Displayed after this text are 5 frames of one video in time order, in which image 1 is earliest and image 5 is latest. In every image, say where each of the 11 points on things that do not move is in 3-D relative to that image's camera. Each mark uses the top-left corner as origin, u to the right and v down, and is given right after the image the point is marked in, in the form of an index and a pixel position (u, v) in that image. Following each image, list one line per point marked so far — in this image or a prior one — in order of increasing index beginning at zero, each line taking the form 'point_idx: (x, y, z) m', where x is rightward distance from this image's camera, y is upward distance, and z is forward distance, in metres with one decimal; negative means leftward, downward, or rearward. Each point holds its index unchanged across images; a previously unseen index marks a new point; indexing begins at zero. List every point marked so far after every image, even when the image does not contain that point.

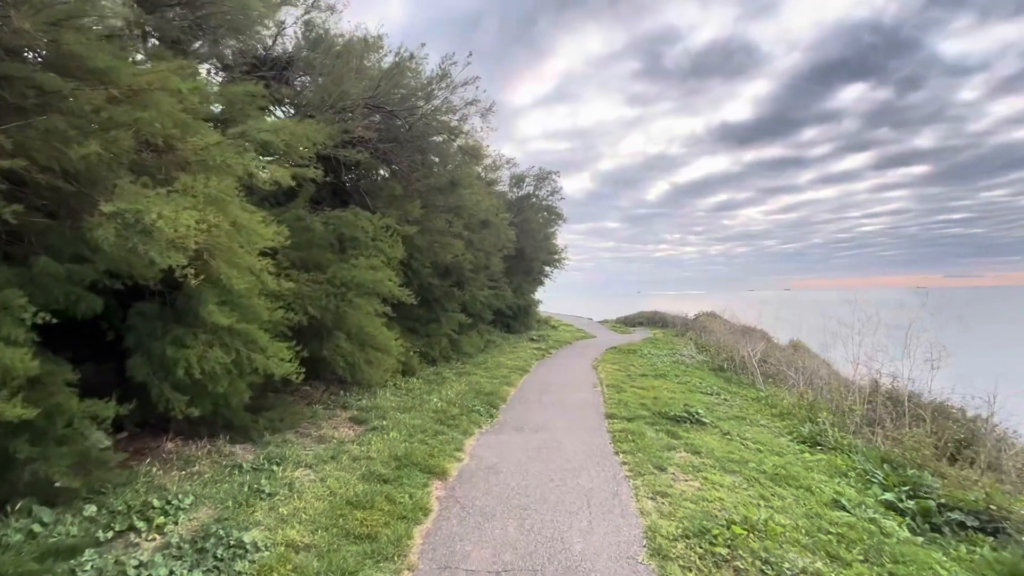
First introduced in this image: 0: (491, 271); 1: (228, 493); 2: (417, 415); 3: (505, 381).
0: (-0.8, +0.6, +17.3) m
1: (-3.0, -2.2, +5.1) m
2: (-1.7, -2.3, +8.7) m
3: (-0.2, -2.5, +12.6) m
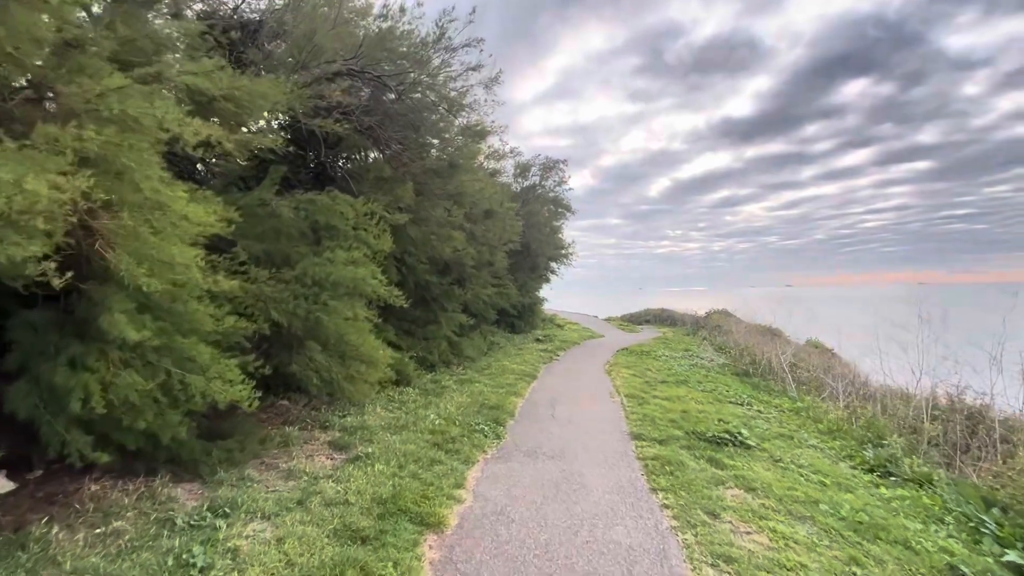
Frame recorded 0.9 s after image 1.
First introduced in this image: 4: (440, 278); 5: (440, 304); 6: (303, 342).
0: (-0.6, +0.7, +16.0) m
1: (-2.9, -2.2, +3.8) m
2: (-1.6, -2.3, +7.3) m
3: (0.0, -2.4, +11.2) m
4: (-2.0, +0.3, +13.2) m
5: (-2.1, -0.5, +13.5) m
6: (-2.6, -0.7, +6.1) m
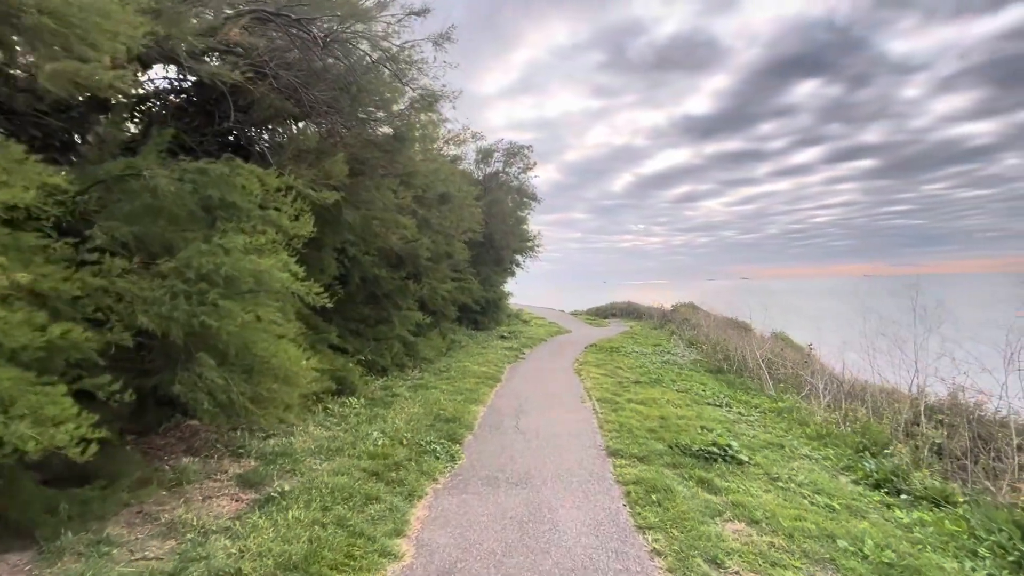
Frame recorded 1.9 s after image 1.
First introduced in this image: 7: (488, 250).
0: (-1.8, +0.9, +14.7) m
1: (-3.2, -2.2, +2.3) m
2: (-2.1, -2.2, +6.0) m
3: (-0.8, -2.3, +10.0) m
4: (-3.0, +0.4, +11.8) m
5: (-3.1, -0.4, +12.1) m
6: (-3.1, -0.6, +4.7) m
7: (-1.0, +1.5, +19.1) m
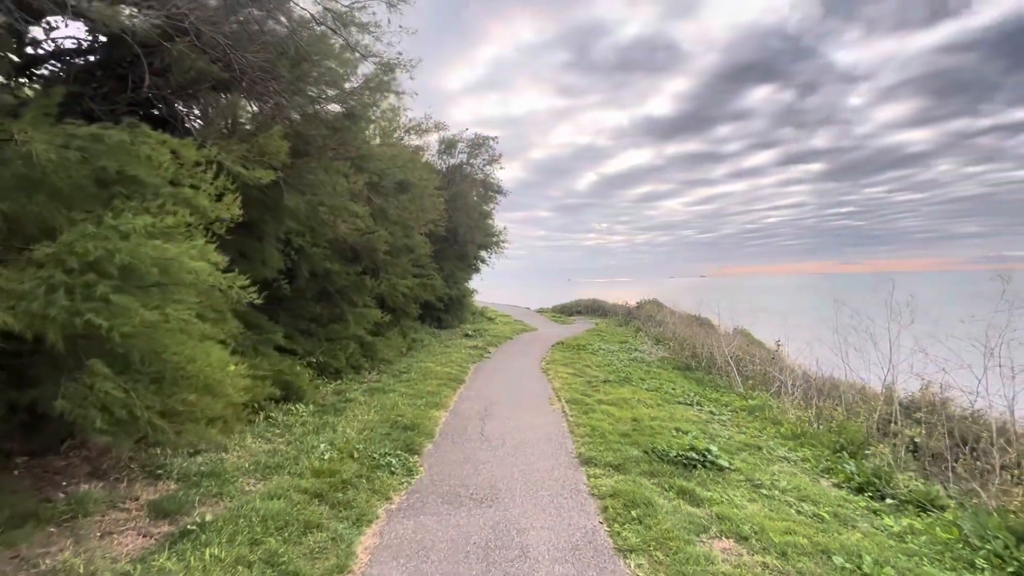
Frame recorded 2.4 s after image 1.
0: (-2.8, +1.0, +13.9) m
1: (-3.3, -2.1, +1.5) m
2: (-2.5, -2.2, +5.2) m
3: (-1.5, -2.2, +9.3) m
4: (-3.8, +0.5, +10.9) m
5: (-3.9, -0.3, +11.2) m
6: (-3.4, -0.6, +3.8) m
7: (-2.3, +1.6, +18.4) m
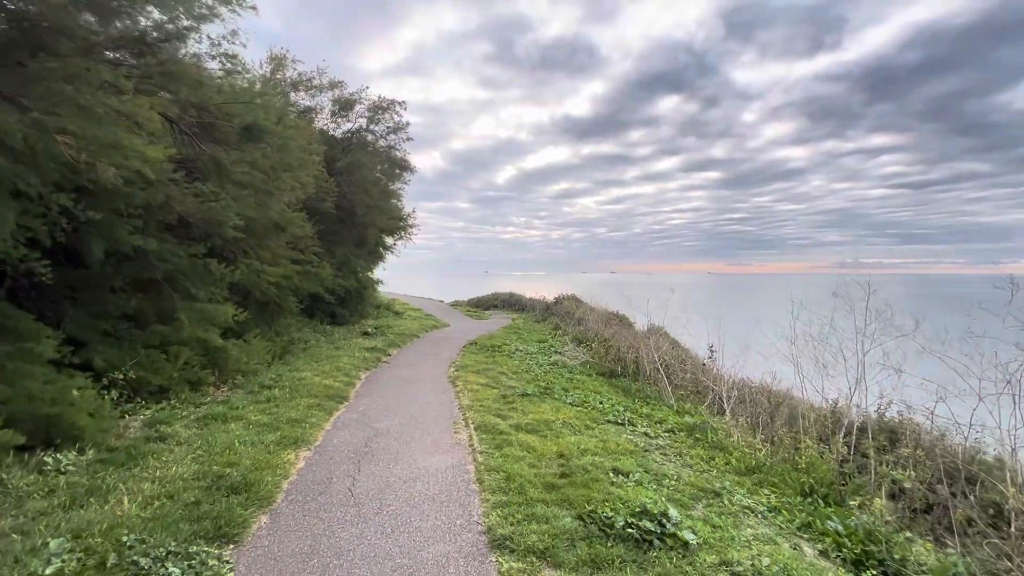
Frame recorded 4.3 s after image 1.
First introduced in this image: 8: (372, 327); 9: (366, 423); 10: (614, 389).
0: (-5.1, +1.2, +11.0) m
1: (-3.5, -2.1, -1.2) m
2: (-3.4, -2.1, +2.6) m
3: (-3.1, -2.1, +6.8) m
4: (-5.6, +0.7, +7.9) m
5: (-5.7, -0.1, +8.2) m
6: (-4.0, -0.5, +1.0) m
7: (-5.4, +2.0, +15.5) m
8: (-5.2, -1.4, +17.6) m
9: (-2.4, -2.2, +7.7) m
10: (+2.5, -2.4, +11.4) m
